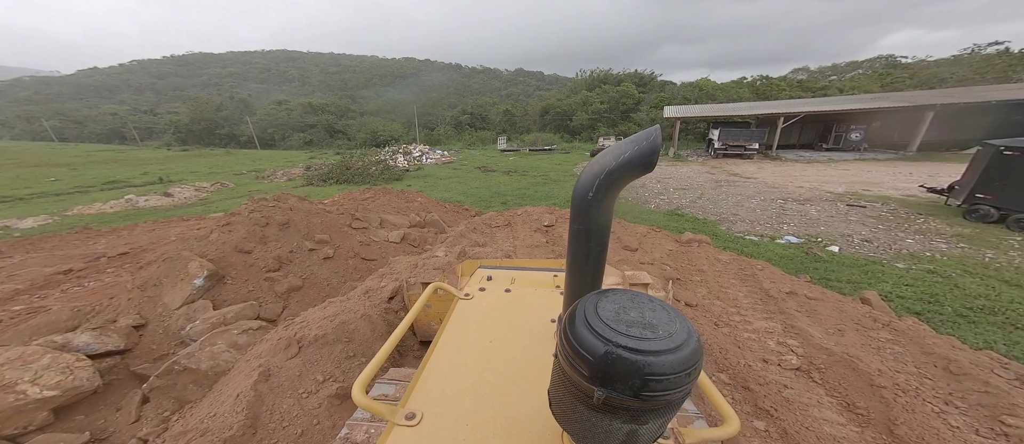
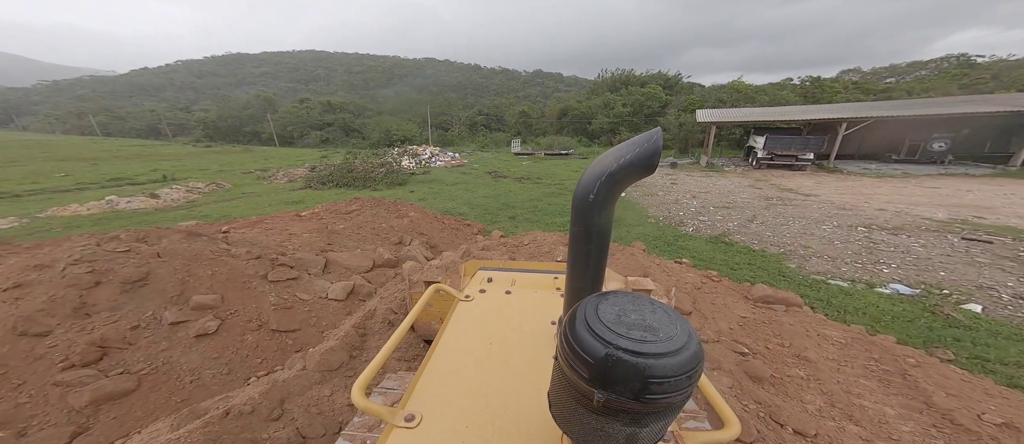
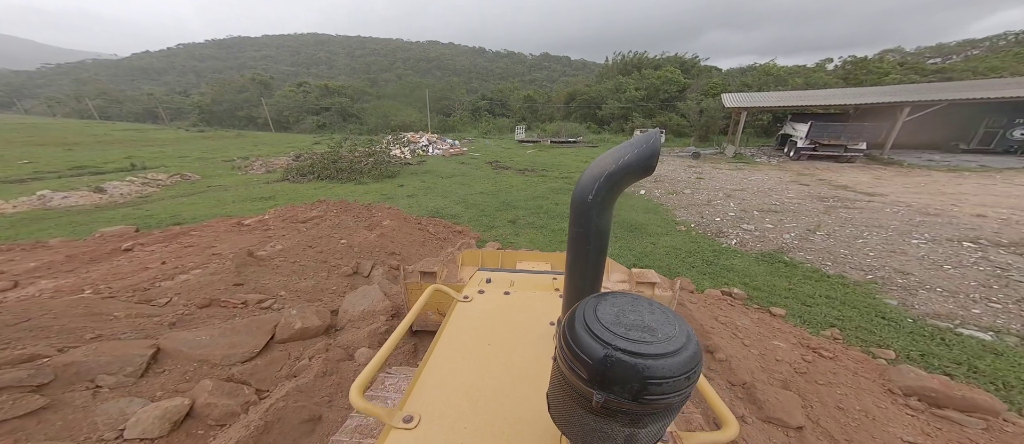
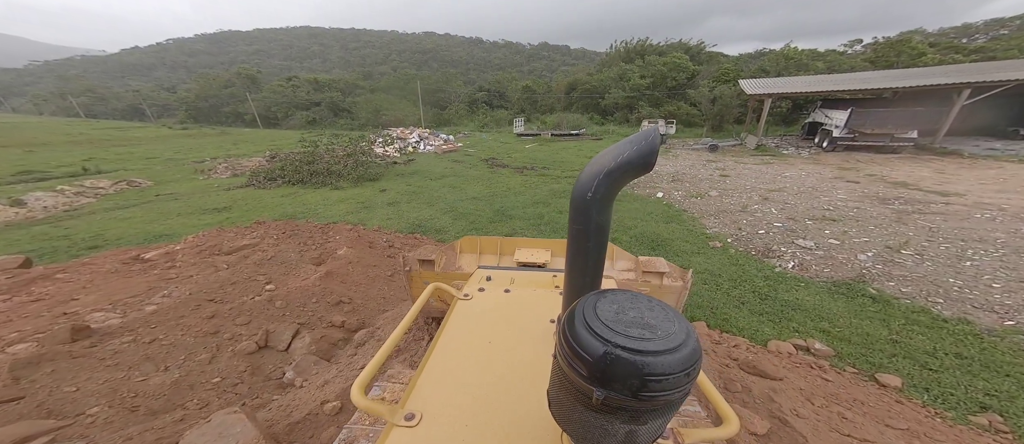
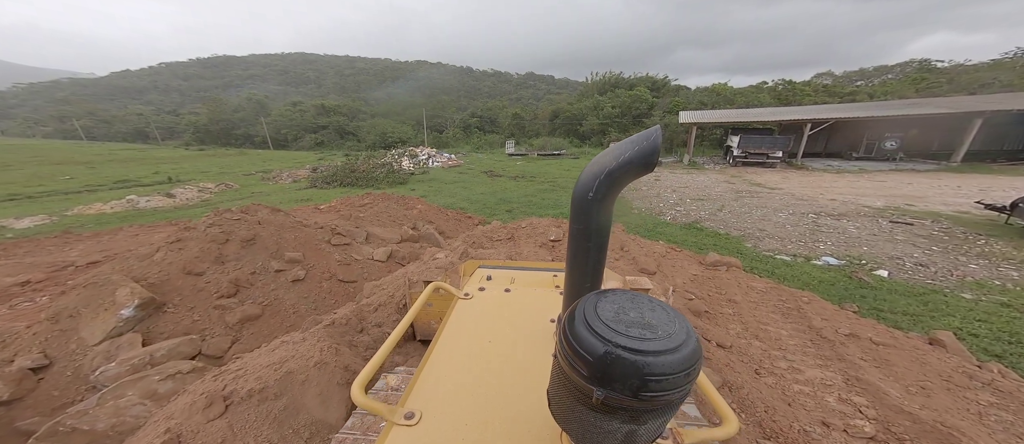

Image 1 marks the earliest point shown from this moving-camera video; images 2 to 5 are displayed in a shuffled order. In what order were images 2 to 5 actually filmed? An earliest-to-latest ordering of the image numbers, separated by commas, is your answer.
5, 2, 3, 4
